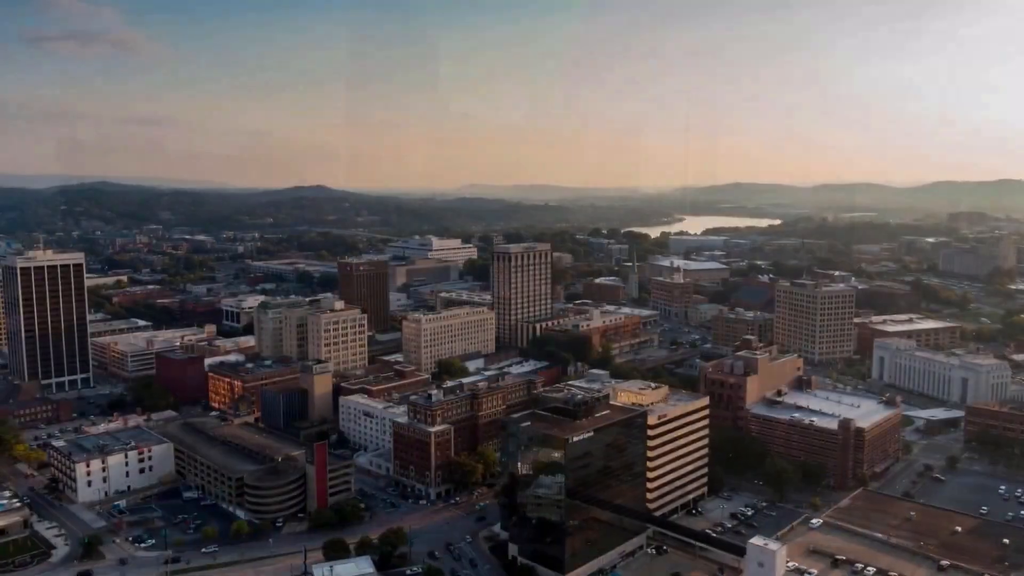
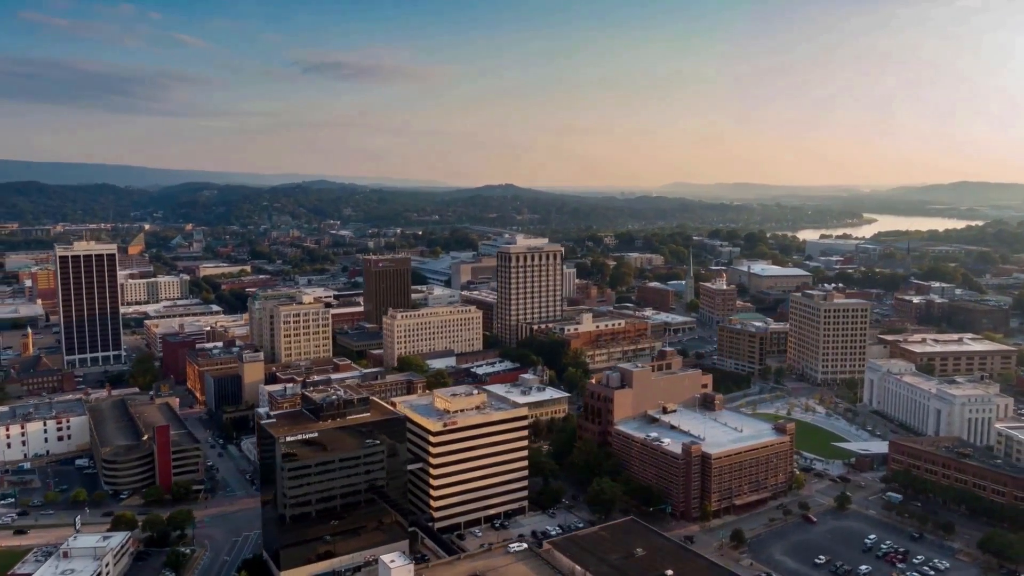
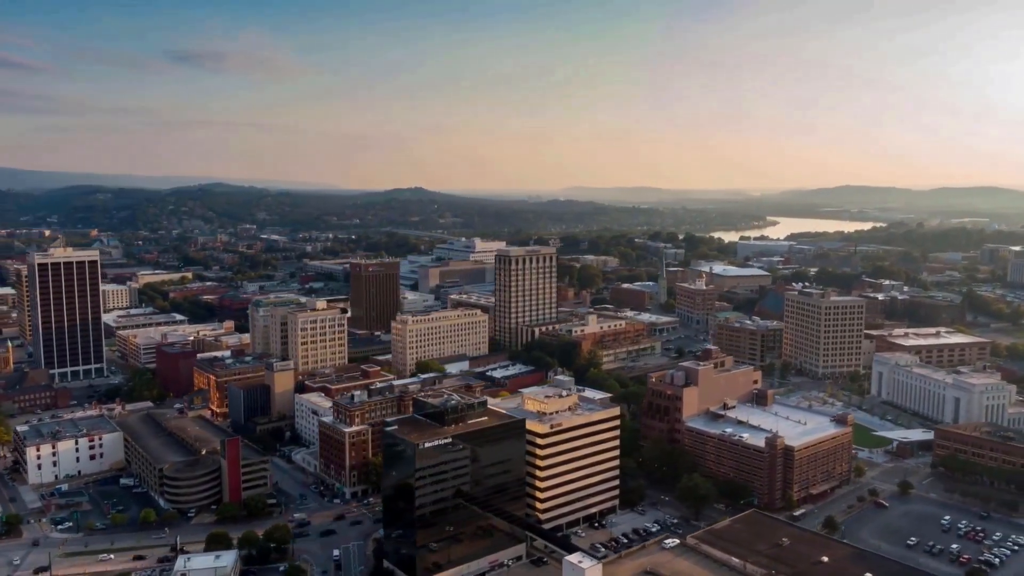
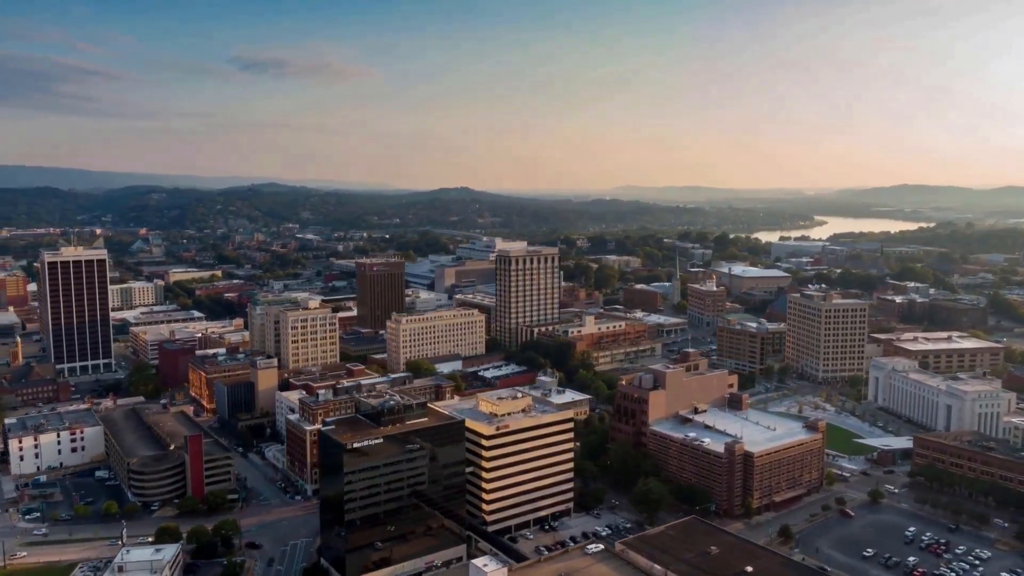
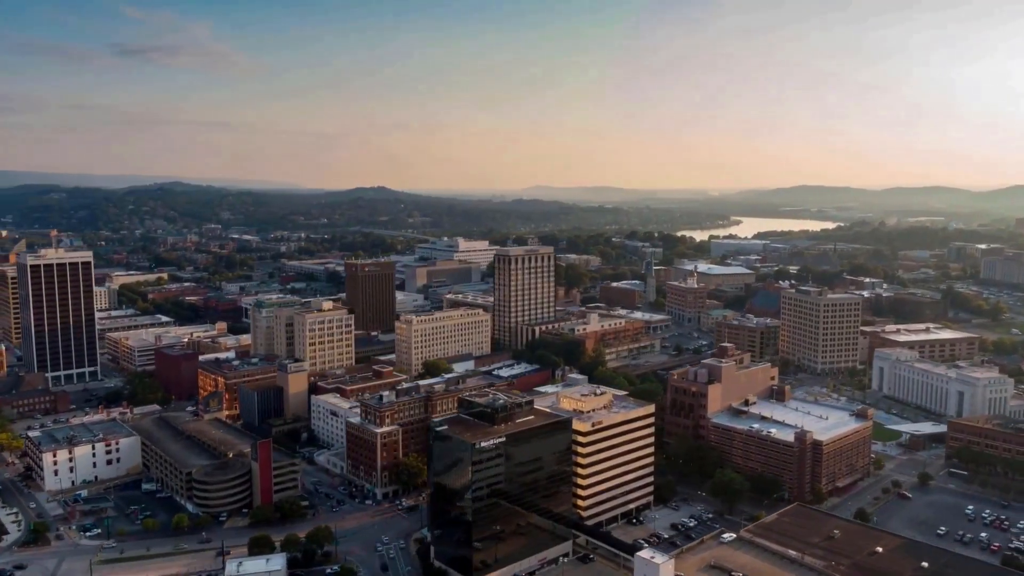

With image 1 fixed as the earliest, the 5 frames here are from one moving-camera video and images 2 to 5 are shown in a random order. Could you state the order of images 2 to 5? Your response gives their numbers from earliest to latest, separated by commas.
5, 3, 4, 2
